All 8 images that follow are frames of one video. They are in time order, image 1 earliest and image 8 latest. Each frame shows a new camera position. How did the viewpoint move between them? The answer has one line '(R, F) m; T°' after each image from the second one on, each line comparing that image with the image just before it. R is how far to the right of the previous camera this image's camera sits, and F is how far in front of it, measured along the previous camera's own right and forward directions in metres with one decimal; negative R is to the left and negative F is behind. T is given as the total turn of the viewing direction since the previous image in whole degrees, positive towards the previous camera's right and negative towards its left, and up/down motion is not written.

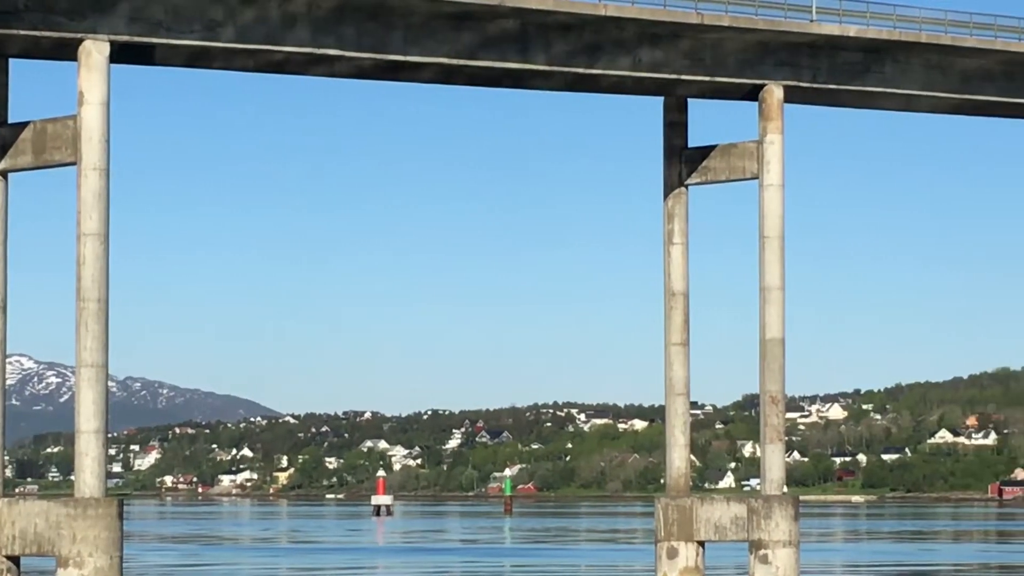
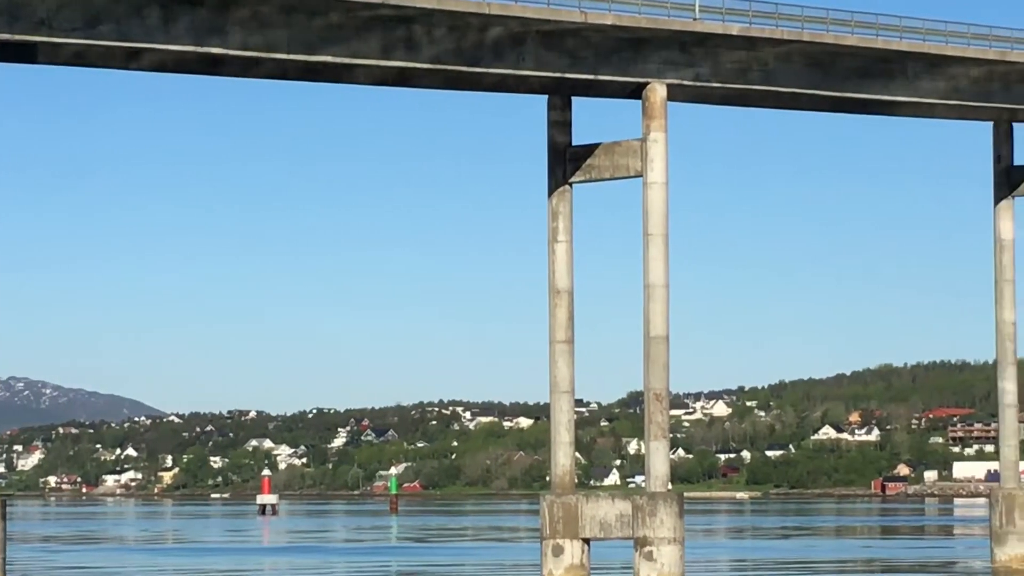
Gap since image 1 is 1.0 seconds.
(+3.3, -0.1) m; +1°
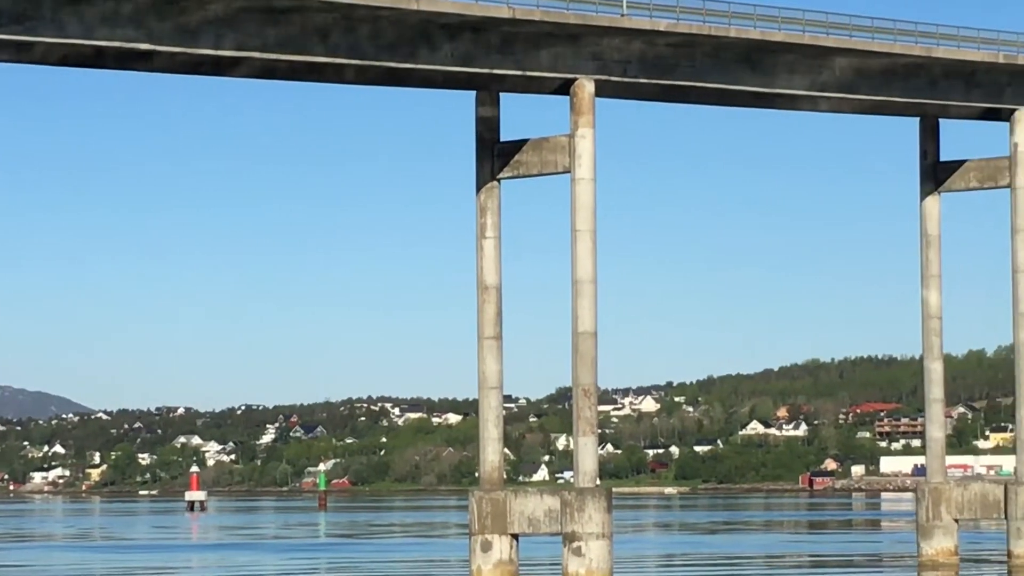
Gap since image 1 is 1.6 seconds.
(0.0, 0.0) m; +1°
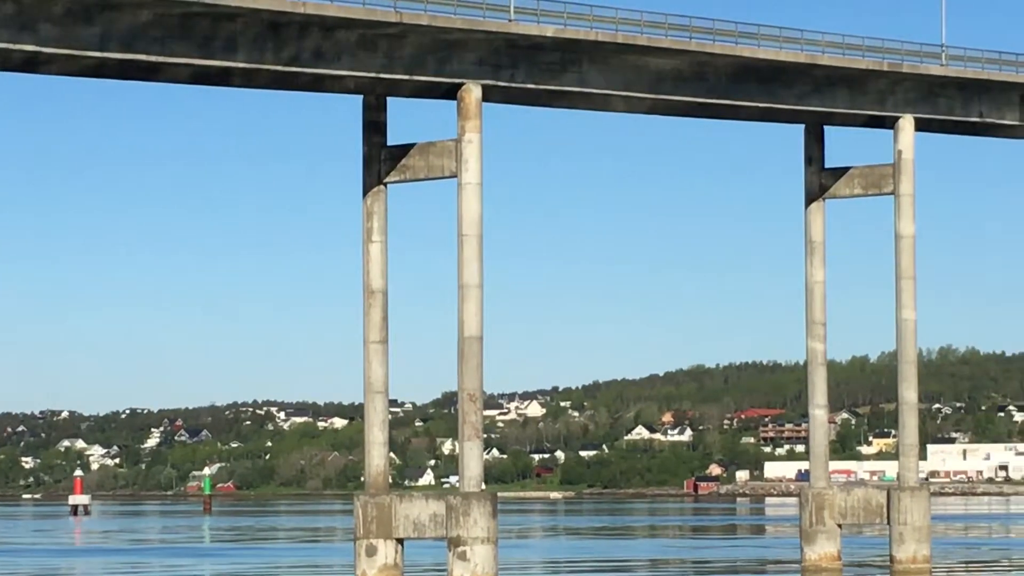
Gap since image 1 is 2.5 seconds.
(0.0, 0.0) m; +2°
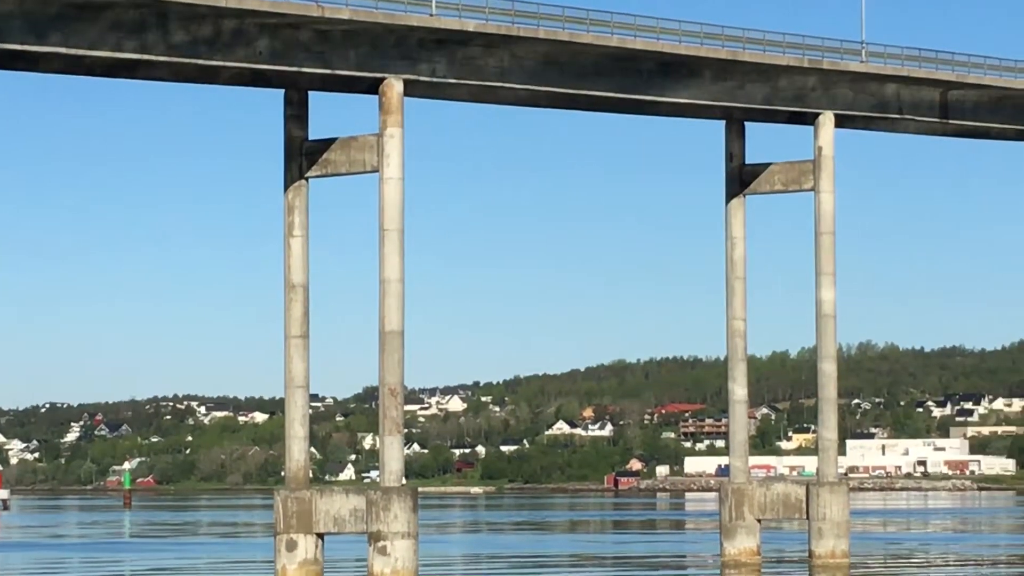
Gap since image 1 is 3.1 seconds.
(0.0, 0.0) m; +2°
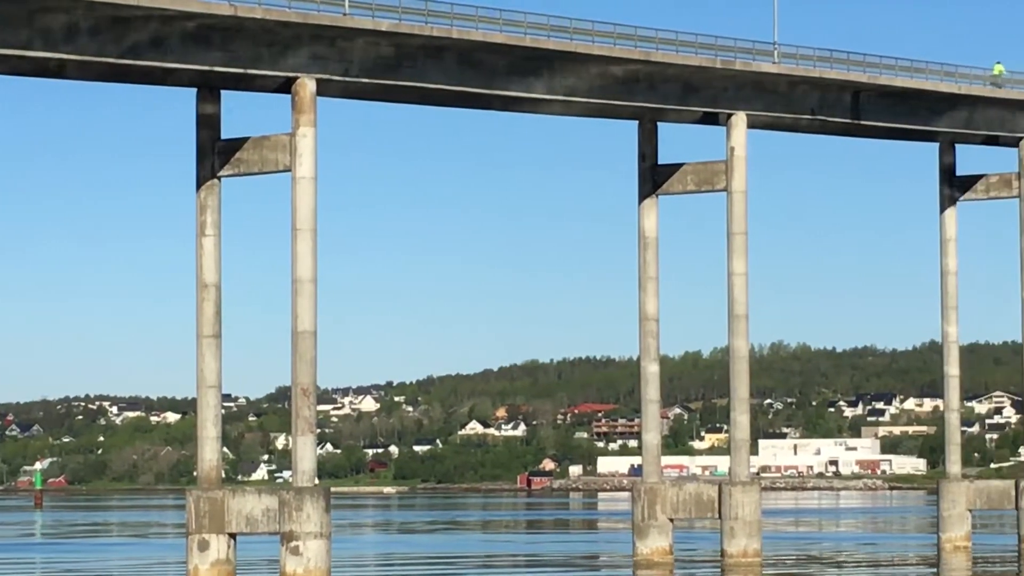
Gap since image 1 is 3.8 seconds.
(0.0, 0.0) m; +2°
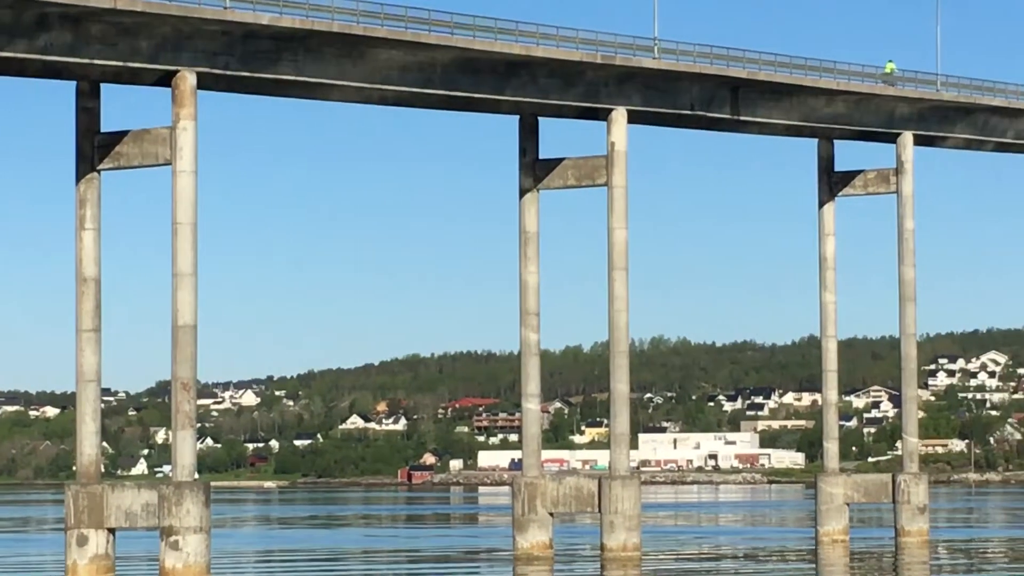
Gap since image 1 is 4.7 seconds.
(0.0, -0.1) m; +2°
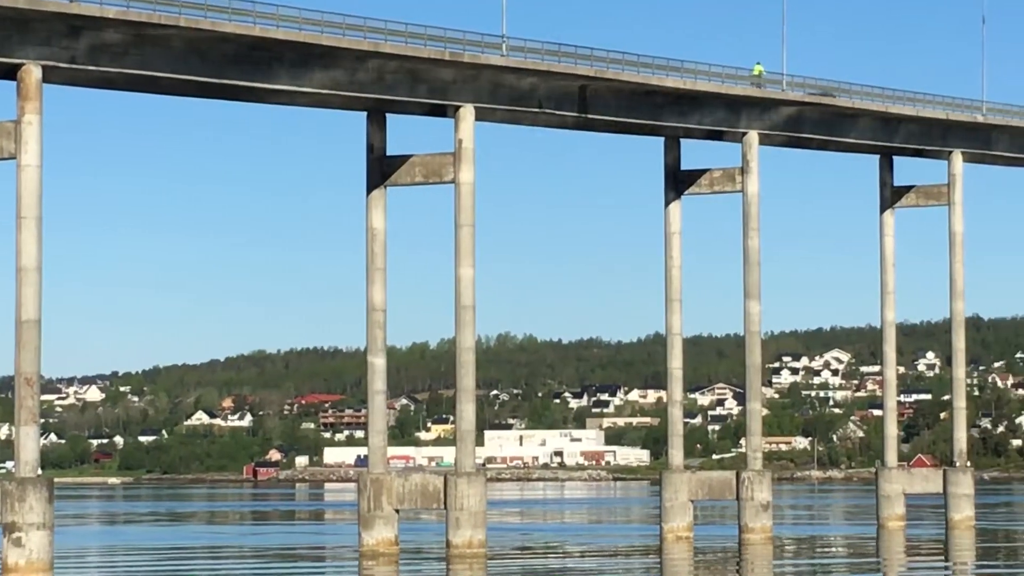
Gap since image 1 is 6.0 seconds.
(0.0, 0.0) m; +3°
